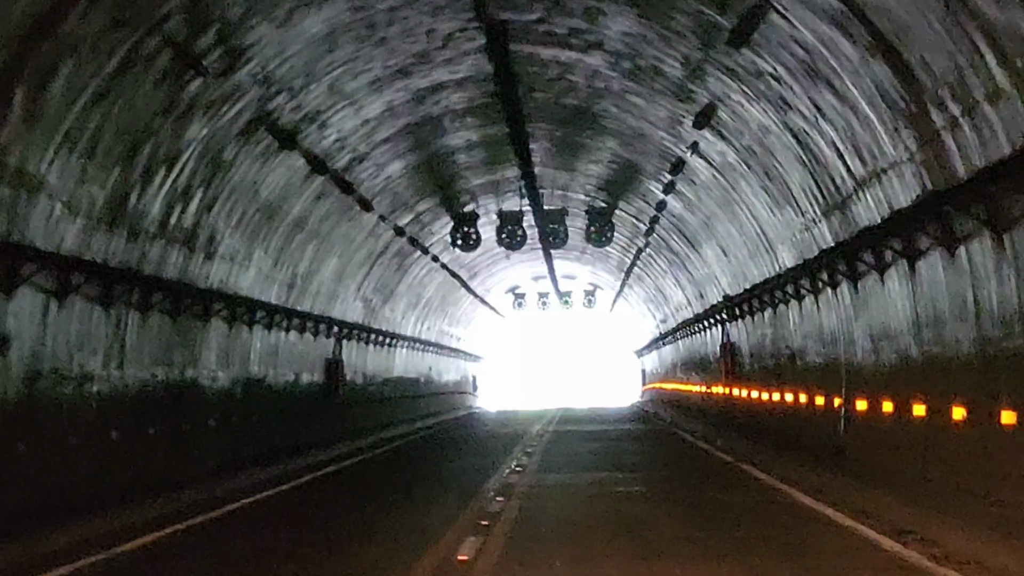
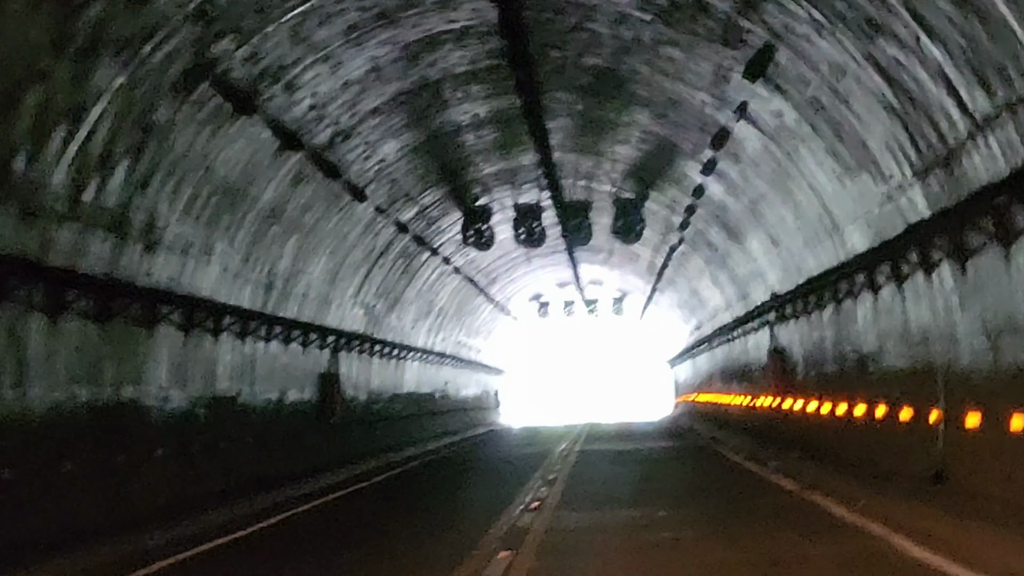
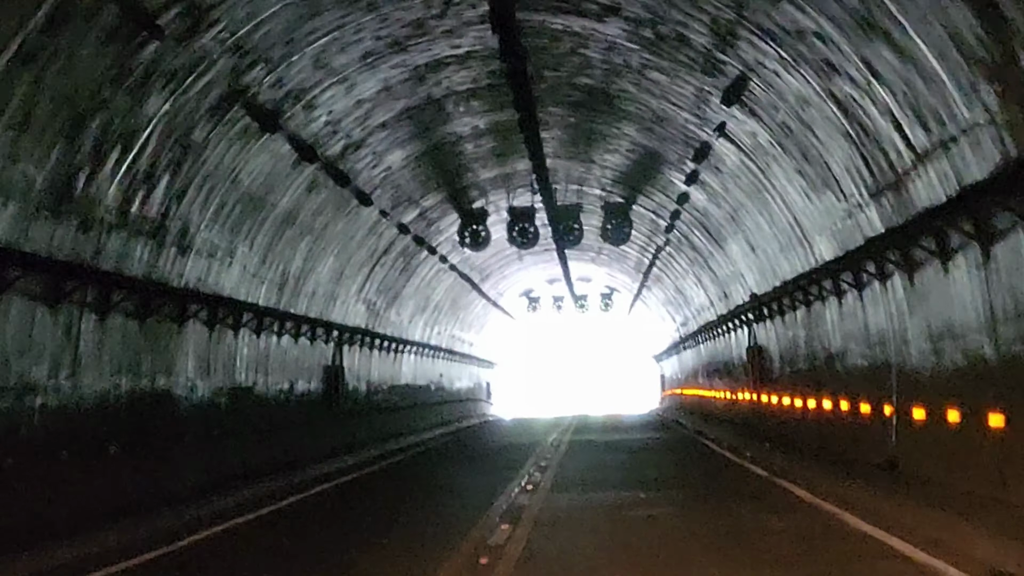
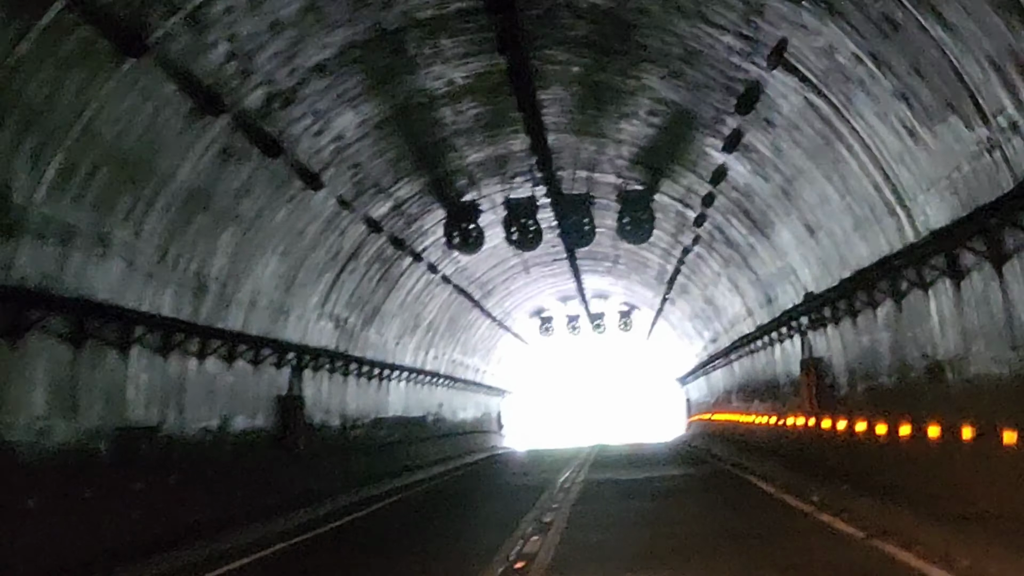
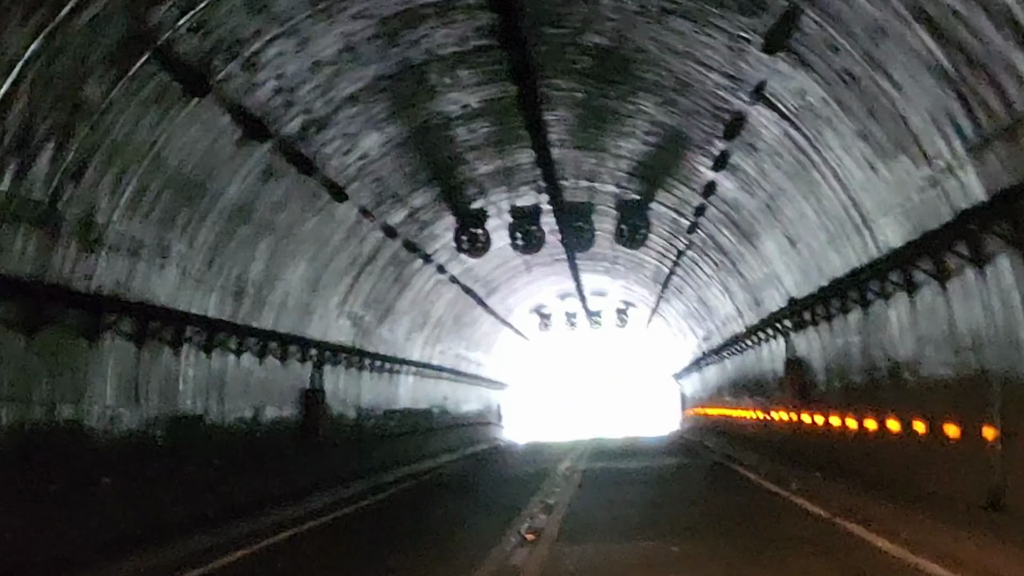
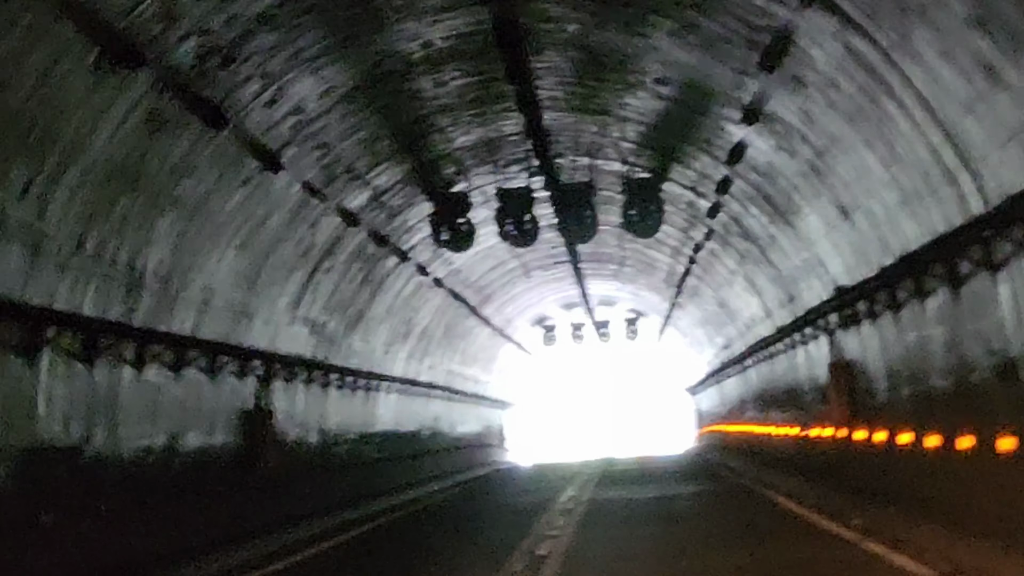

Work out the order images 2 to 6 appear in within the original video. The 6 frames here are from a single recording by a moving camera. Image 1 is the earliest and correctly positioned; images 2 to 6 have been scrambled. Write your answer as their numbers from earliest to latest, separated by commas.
3, 2, 5, 4, 6
